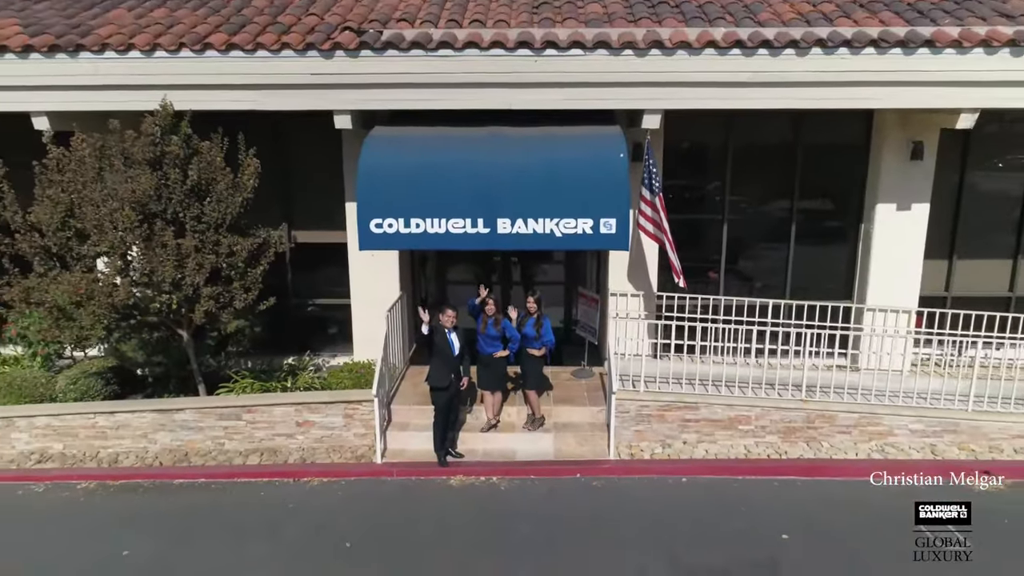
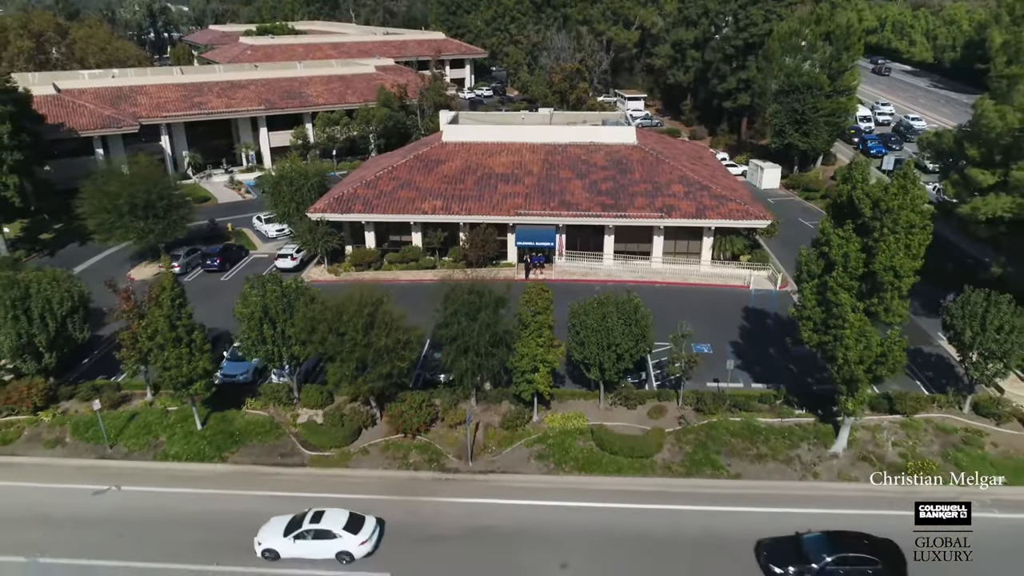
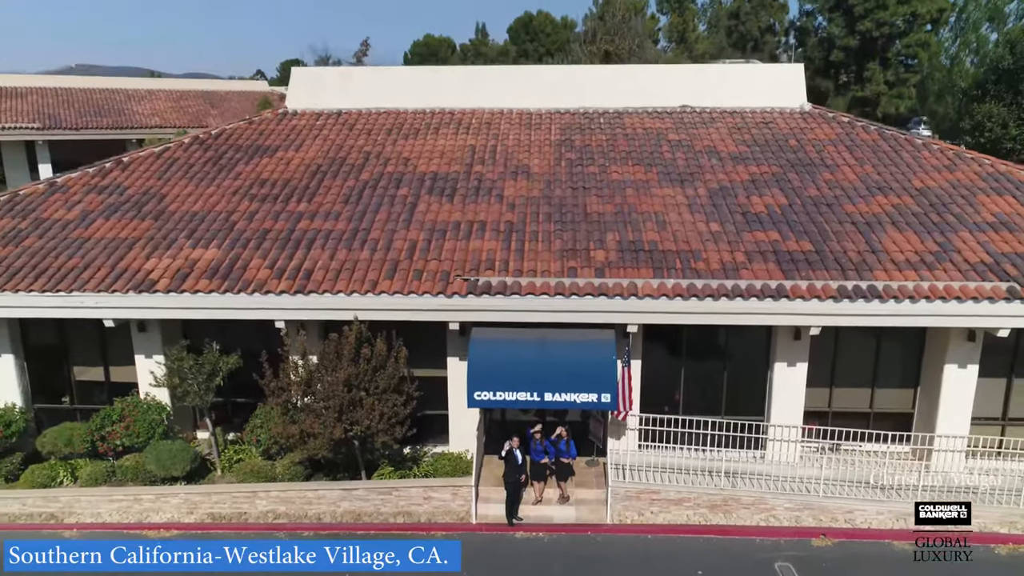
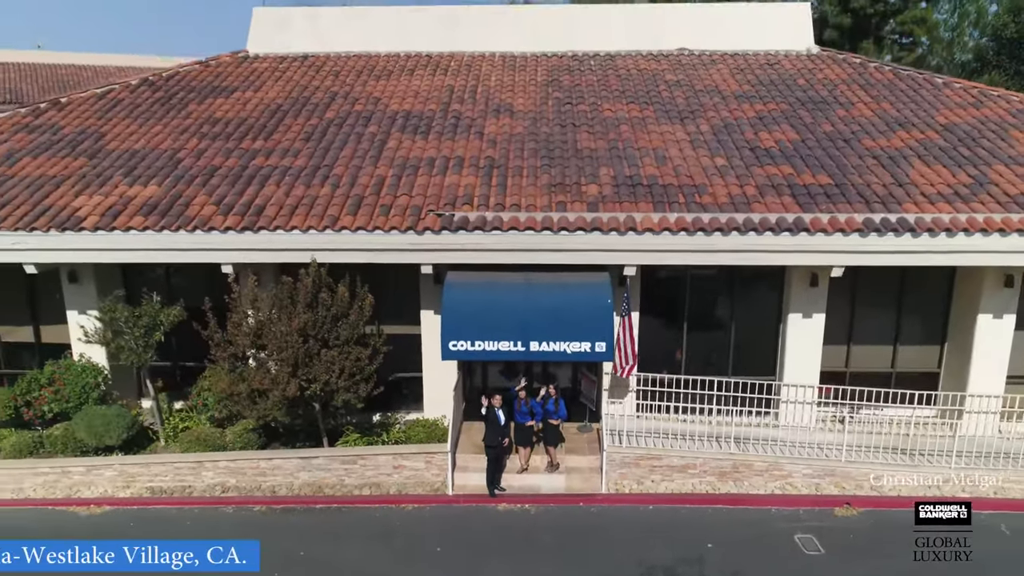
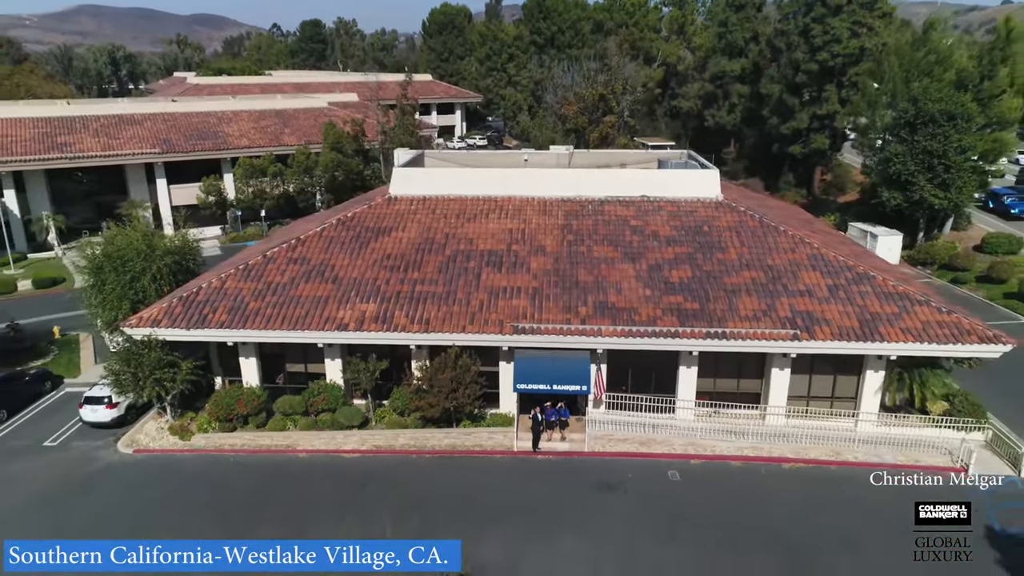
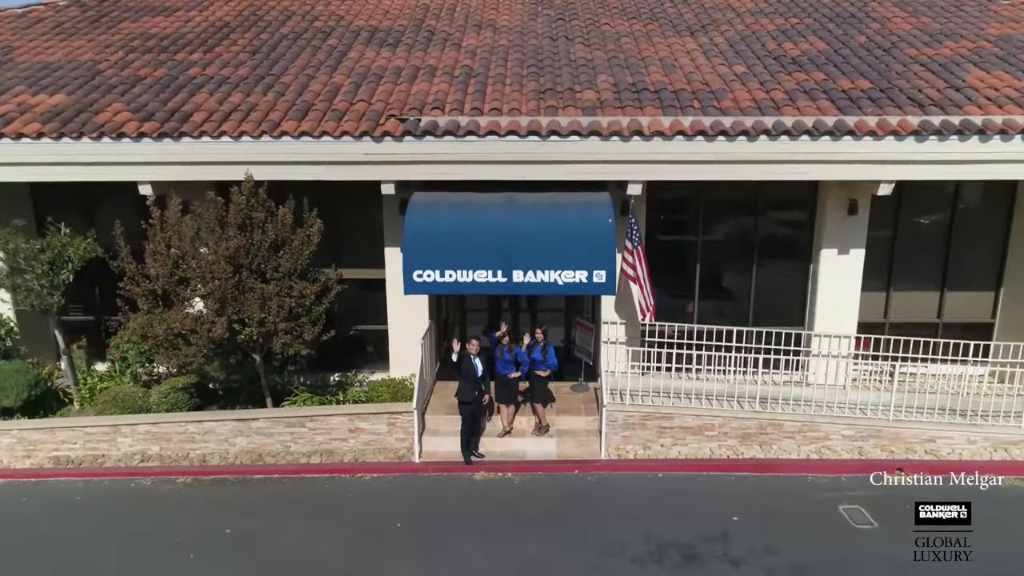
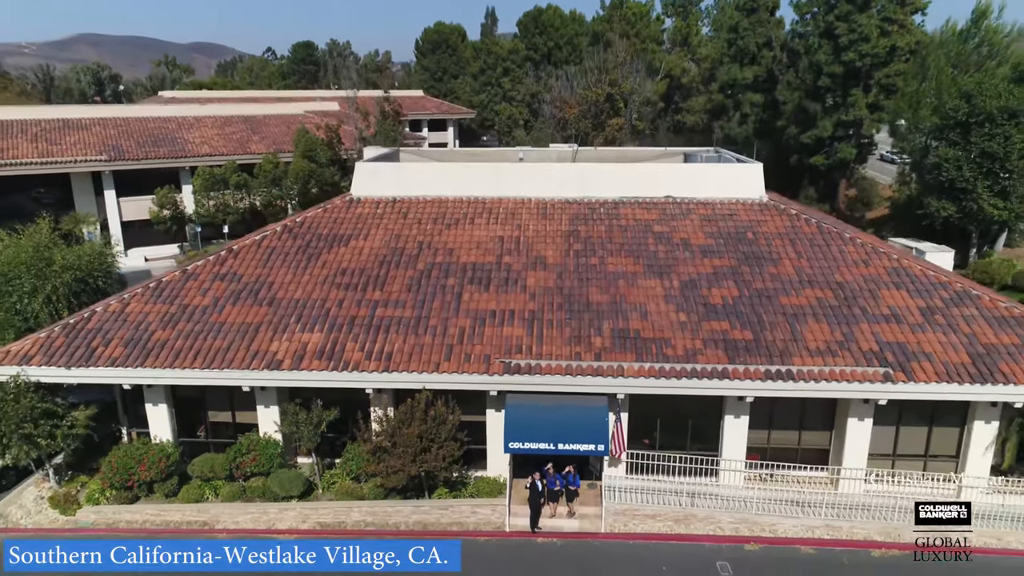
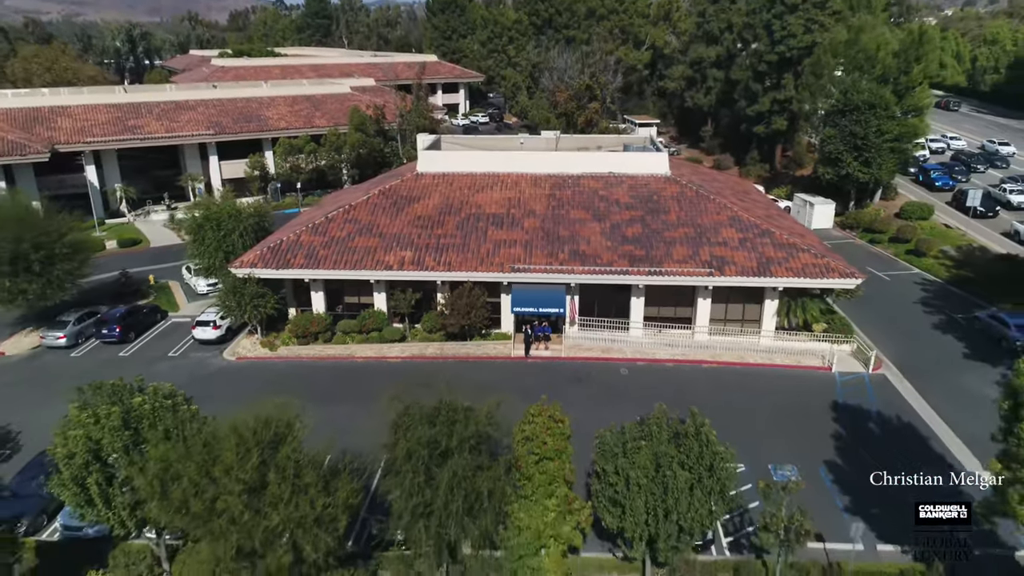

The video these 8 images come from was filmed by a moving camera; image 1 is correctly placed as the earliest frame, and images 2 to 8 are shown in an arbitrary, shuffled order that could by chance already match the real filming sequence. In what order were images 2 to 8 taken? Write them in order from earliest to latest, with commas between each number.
6, 4, 3, 7, 5, 8, 2
